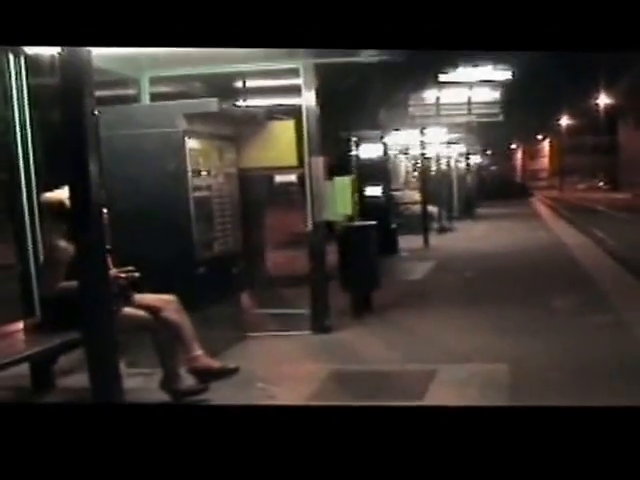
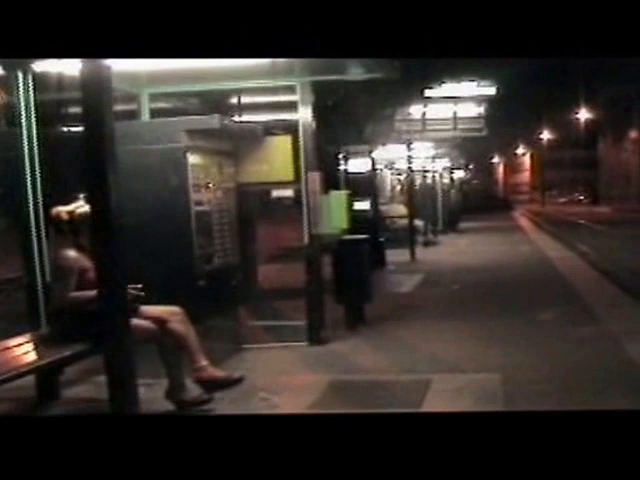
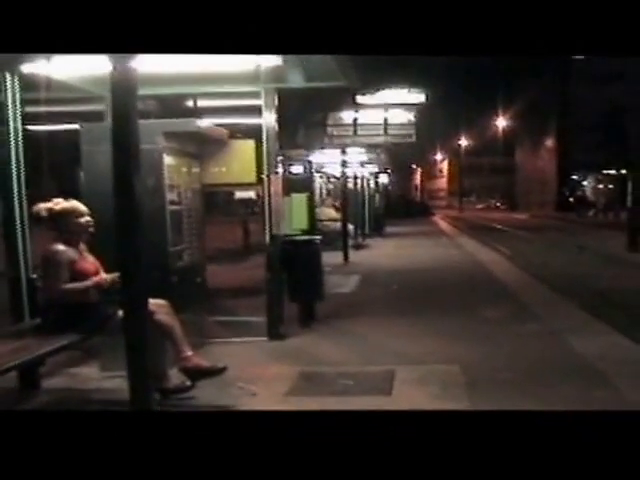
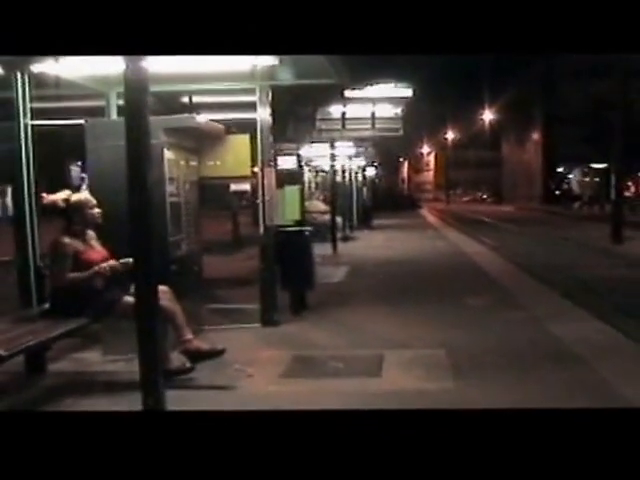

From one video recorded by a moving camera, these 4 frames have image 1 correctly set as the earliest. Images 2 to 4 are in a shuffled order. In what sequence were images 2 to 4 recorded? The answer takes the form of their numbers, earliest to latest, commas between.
2, 3, 4
